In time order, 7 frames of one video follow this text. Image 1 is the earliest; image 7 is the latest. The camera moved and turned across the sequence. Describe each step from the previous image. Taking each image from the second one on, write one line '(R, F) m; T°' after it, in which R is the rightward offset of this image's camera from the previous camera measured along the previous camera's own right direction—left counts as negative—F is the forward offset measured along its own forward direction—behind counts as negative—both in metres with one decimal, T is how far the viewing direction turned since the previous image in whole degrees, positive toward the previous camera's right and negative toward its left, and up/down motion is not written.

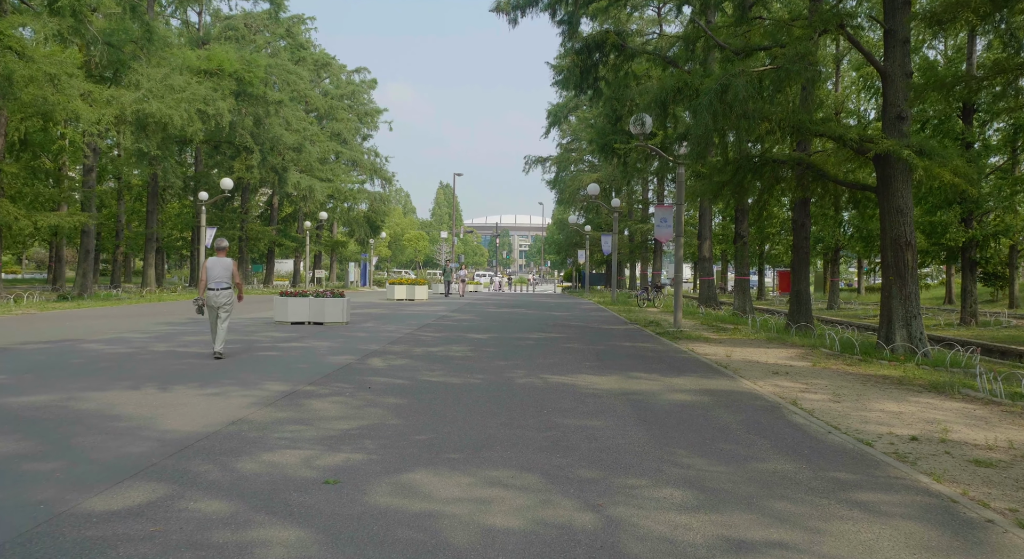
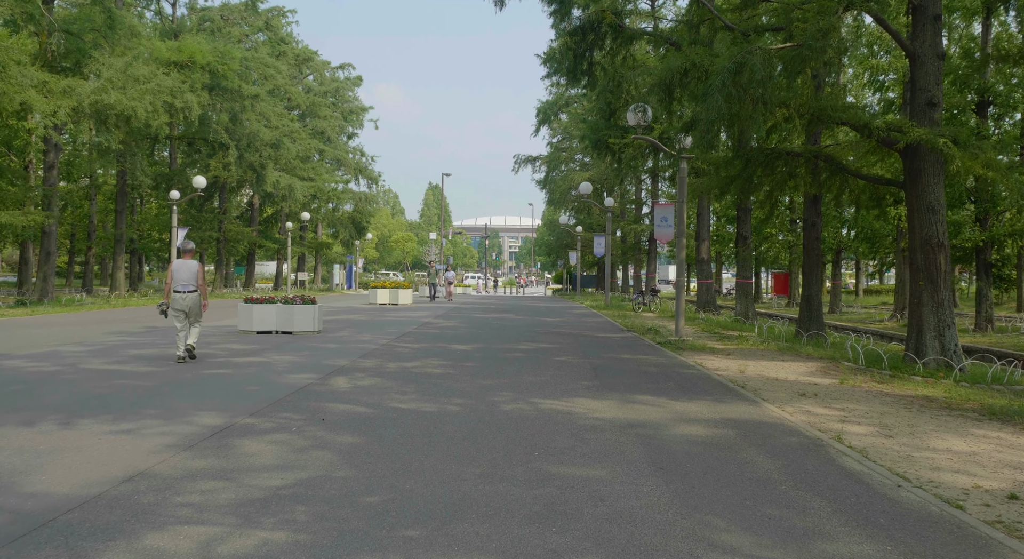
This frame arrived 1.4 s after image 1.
(+0.1, +1.5) m; +1°
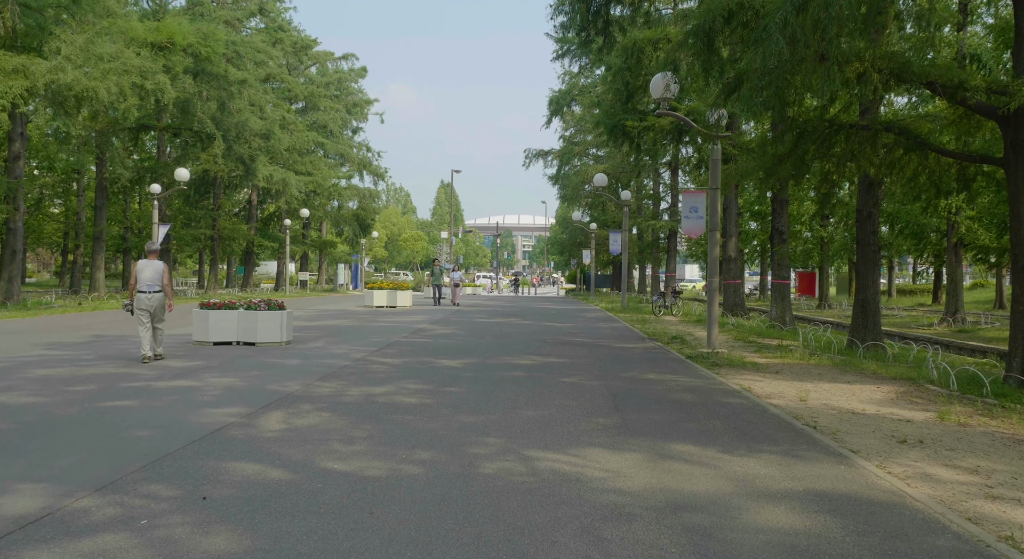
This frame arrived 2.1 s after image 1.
(+0.2, +2.6) m; -1°
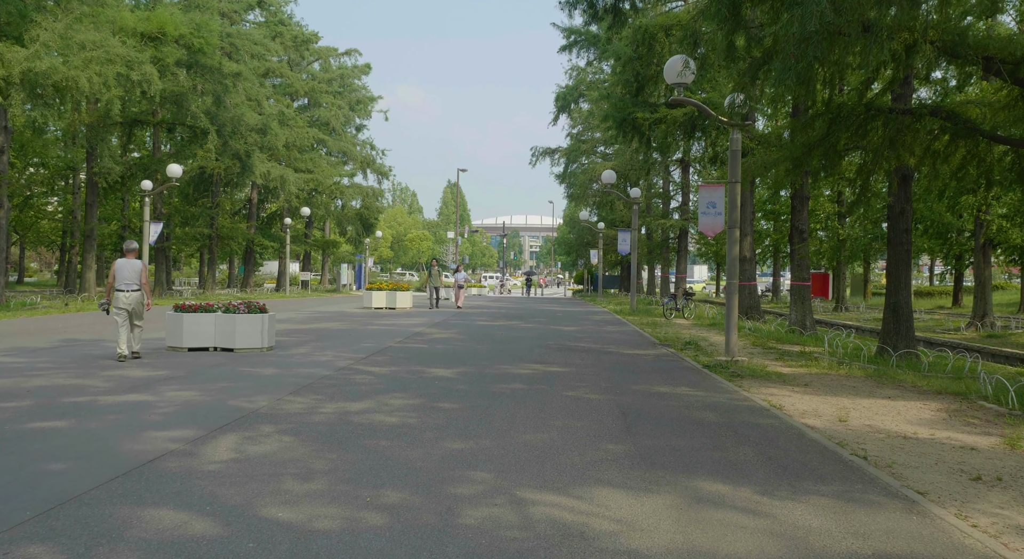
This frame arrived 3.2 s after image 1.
(+0.1, +1.2) m; -1°
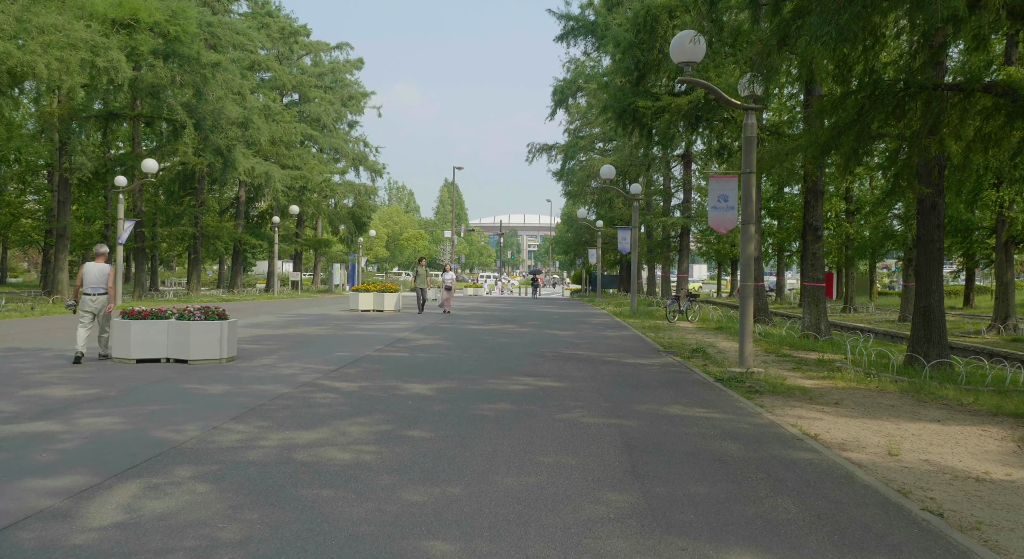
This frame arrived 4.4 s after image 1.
(+0.1, +1.4) m; 0°
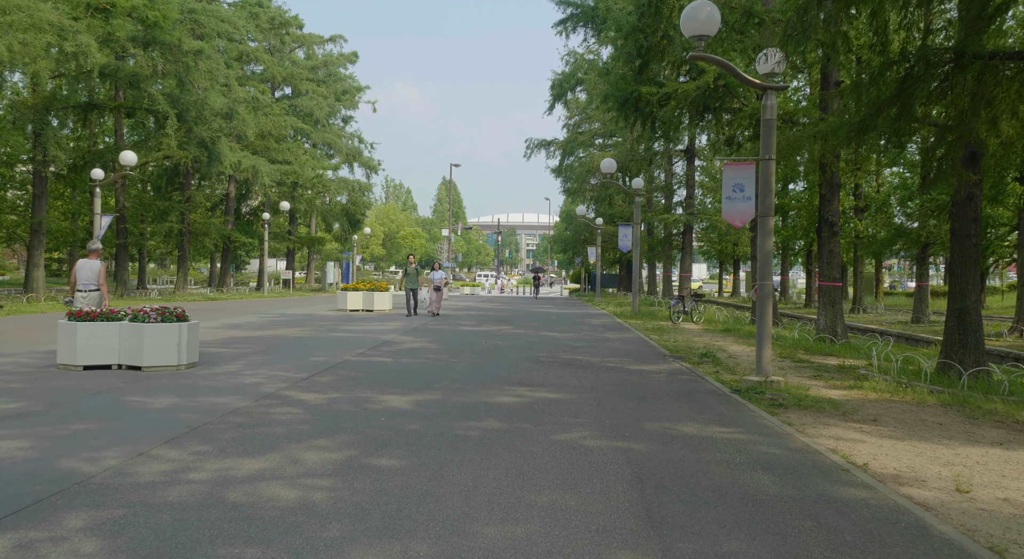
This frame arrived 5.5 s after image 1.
(+0.1, +1.2) m; 0°
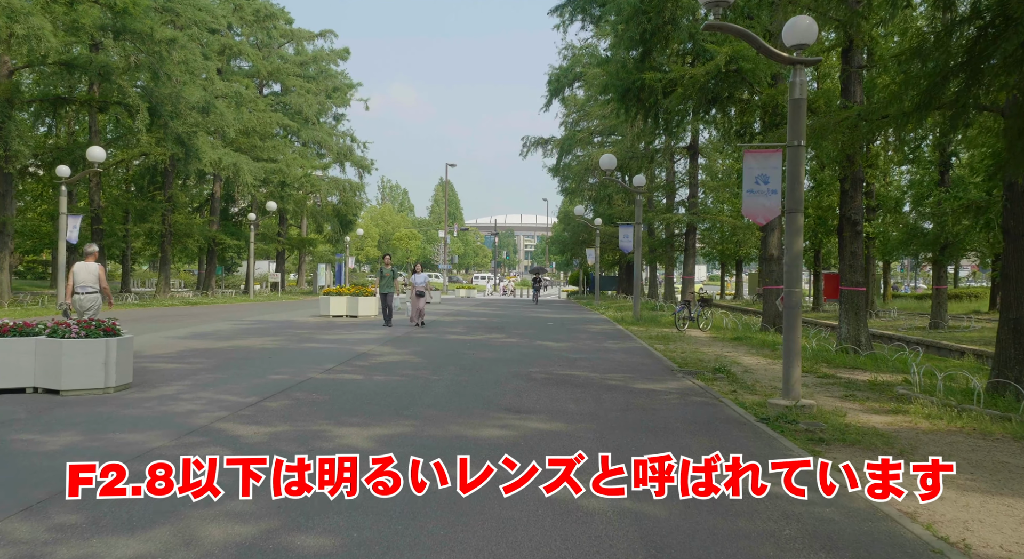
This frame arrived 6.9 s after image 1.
(+0.1, +1.5) m; 0°
